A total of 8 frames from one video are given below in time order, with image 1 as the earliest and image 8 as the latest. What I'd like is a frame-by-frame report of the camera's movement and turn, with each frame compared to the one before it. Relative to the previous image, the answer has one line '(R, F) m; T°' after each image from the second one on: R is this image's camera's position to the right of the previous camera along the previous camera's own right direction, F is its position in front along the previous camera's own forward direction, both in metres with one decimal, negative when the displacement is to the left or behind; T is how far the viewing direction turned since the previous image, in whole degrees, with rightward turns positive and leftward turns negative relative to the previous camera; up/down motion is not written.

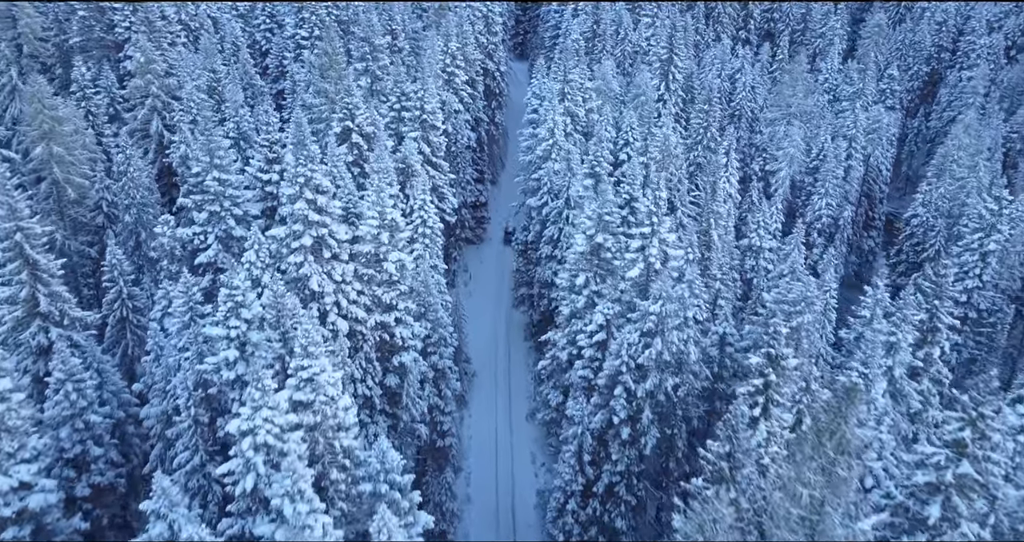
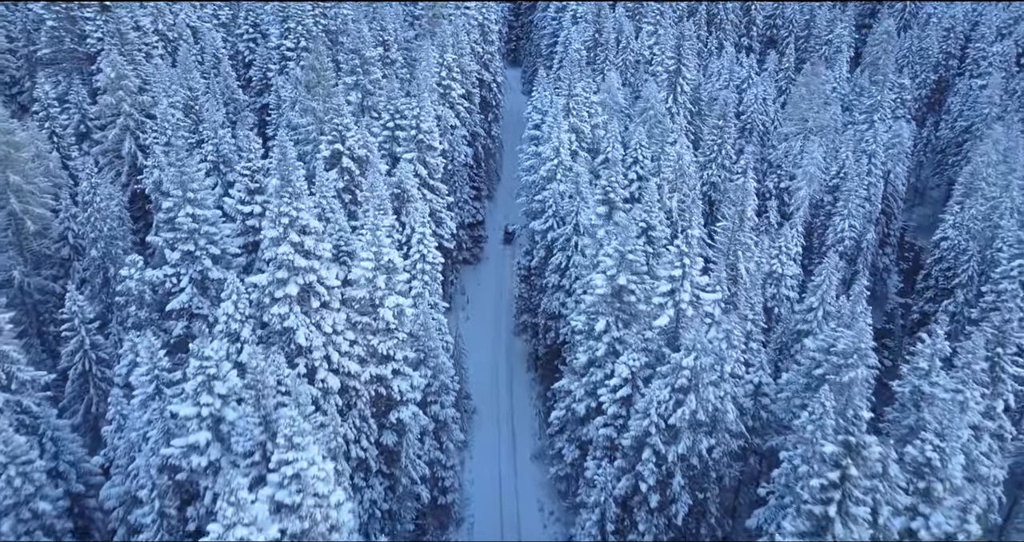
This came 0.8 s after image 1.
(-0.7, +2.9) m; +1°
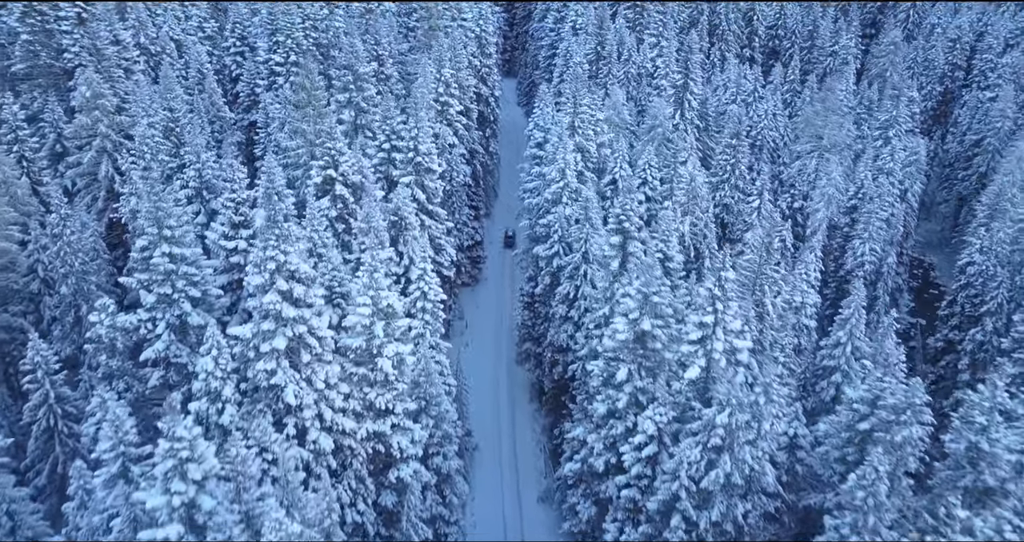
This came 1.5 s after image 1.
(-0.6, +2.3) m; +1°
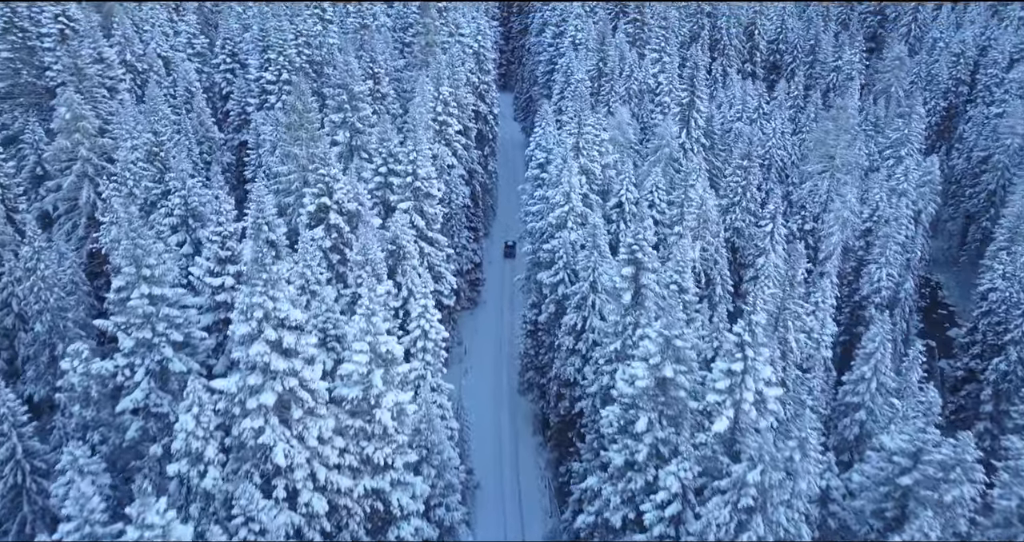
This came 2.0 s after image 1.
(-0.4, +1.7) m; 0°
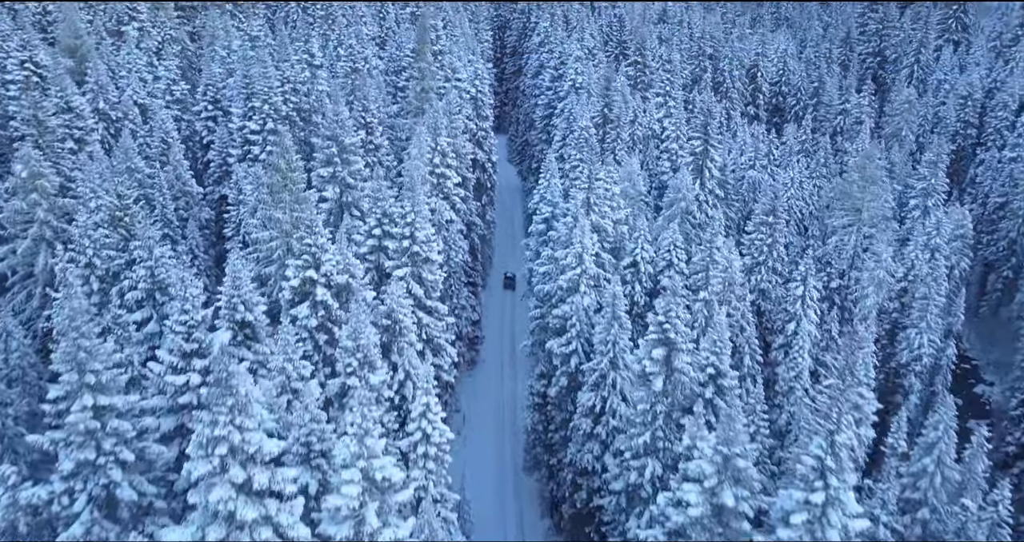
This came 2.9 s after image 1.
(-0.8, +3.4) m; +1°
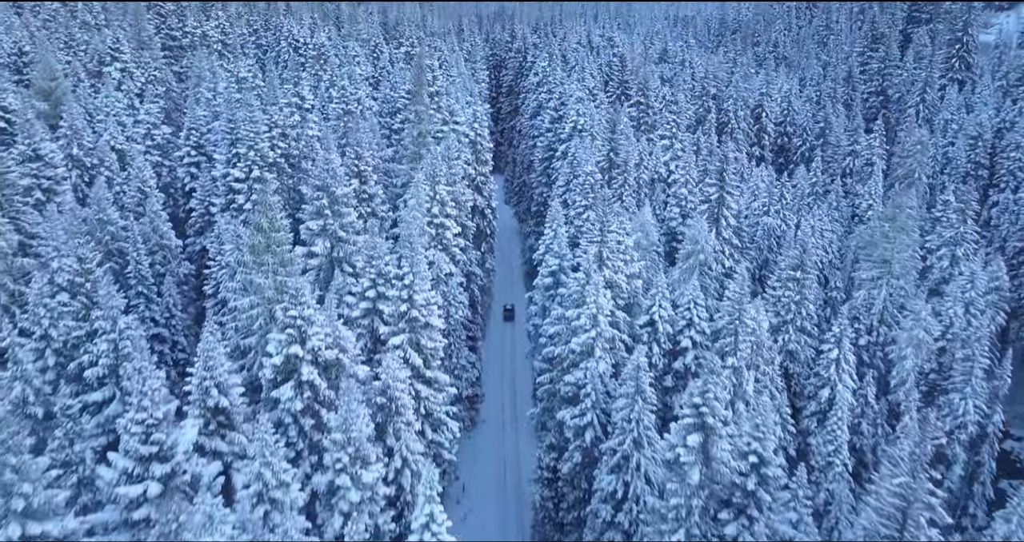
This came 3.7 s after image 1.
(-0.6, +2.9) m; +1°
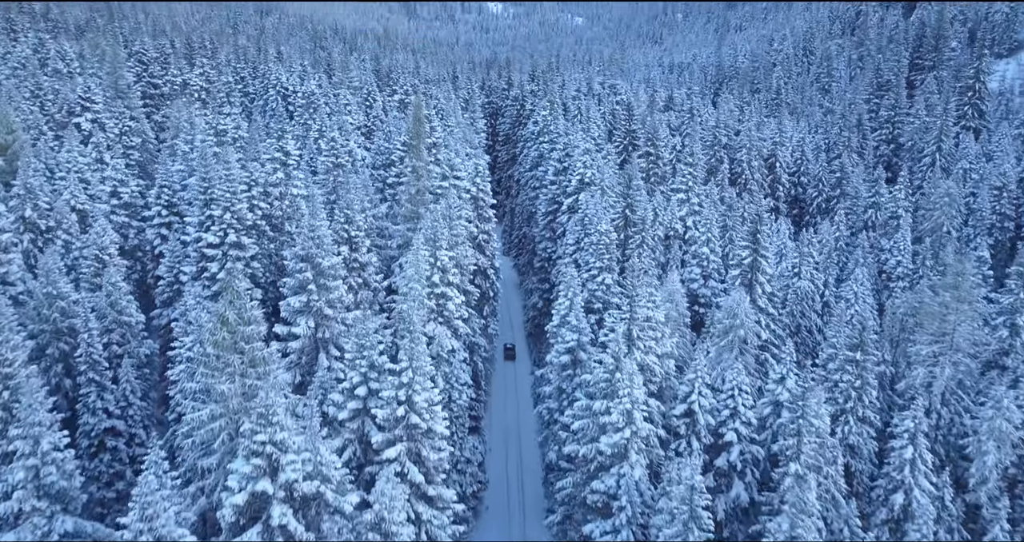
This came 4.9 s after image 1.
(-0.9, +4.4) m; +1°
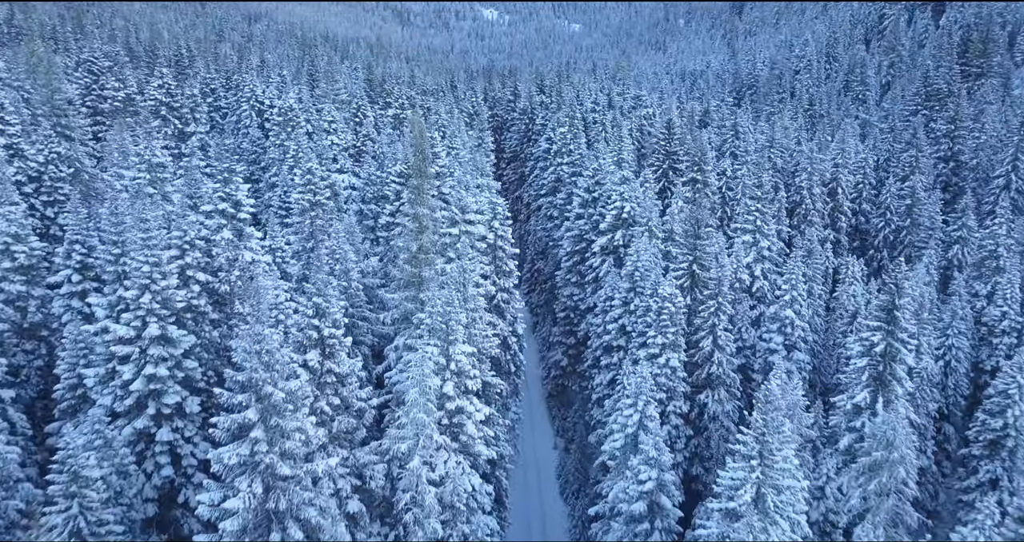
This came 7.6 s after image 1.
(-1.6, +10.0) m; 0°
